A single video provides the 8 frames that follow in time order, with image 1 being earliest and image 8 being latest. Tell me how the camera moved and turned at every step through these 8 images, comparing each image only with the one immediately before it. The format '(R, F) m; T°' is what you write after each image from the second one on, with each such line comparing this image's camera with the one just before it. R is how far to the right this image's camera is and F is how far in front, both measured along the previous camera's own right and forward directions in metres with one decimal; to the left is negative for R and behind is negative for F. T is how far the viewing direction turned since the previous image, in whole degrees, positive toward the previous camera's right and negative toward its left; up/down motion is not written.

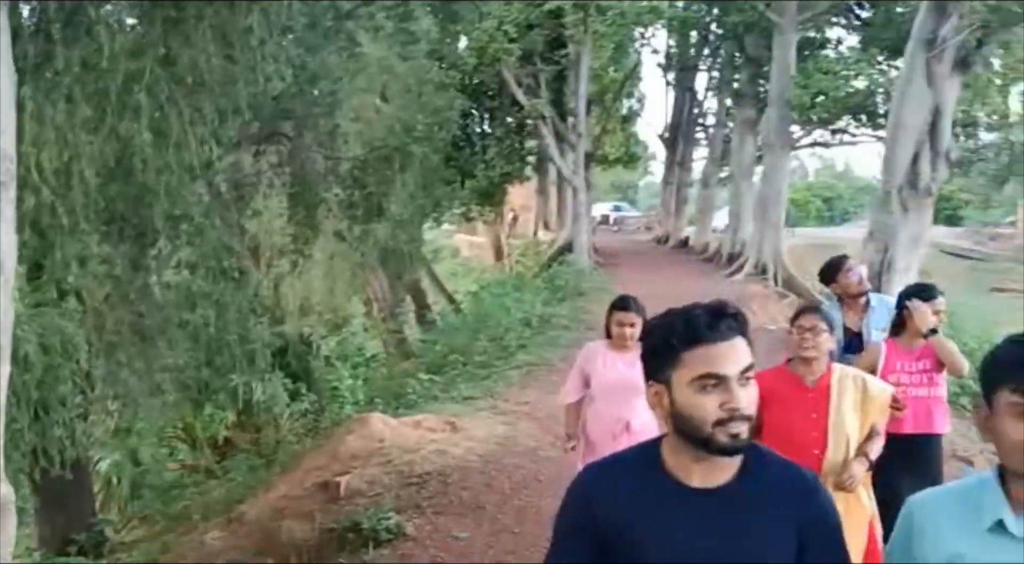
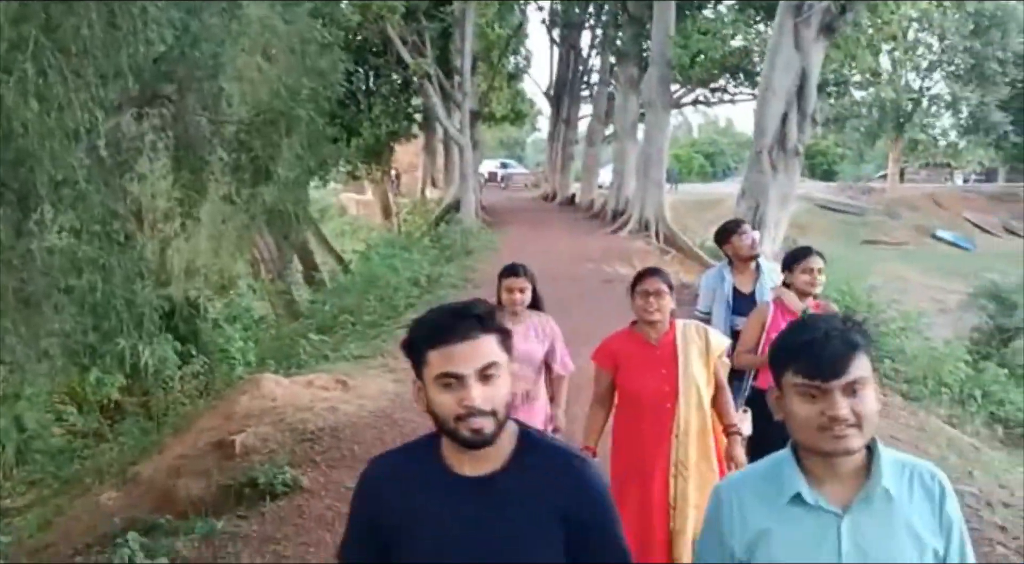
(0.0, -0.3) m; +6°
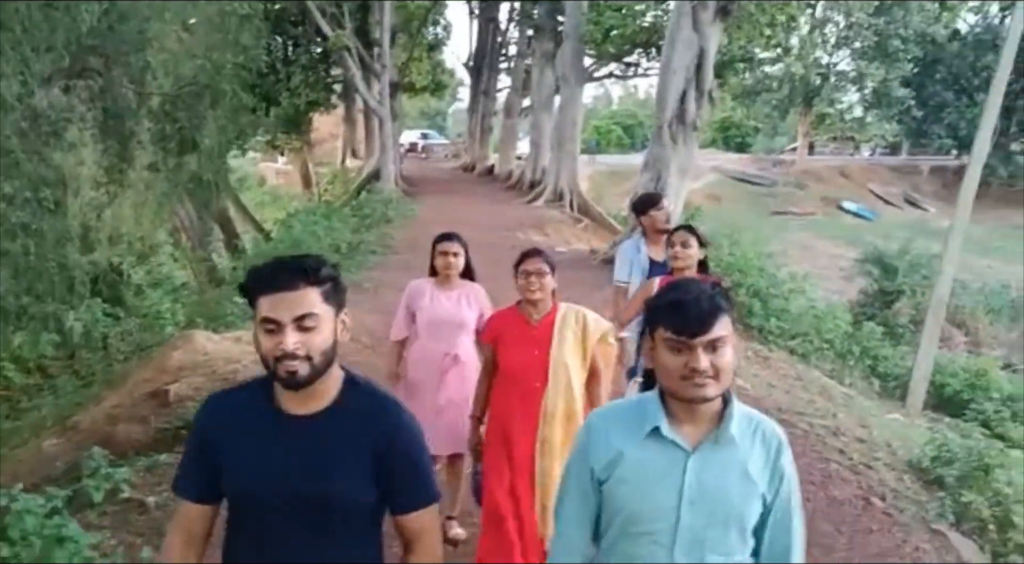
(+0.1, -0.8) m; +4°
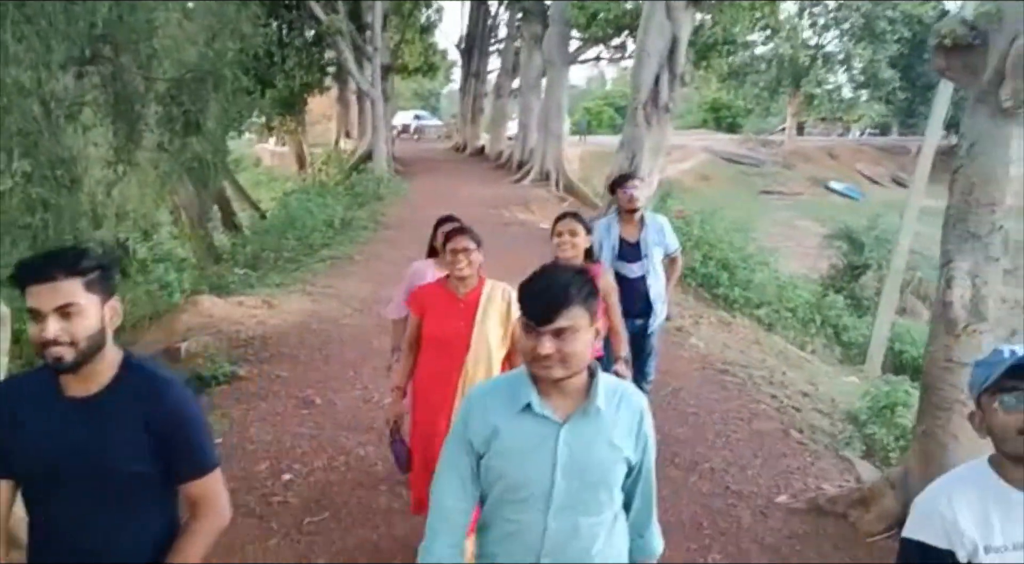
(+0.2, -0.9) m; 0°
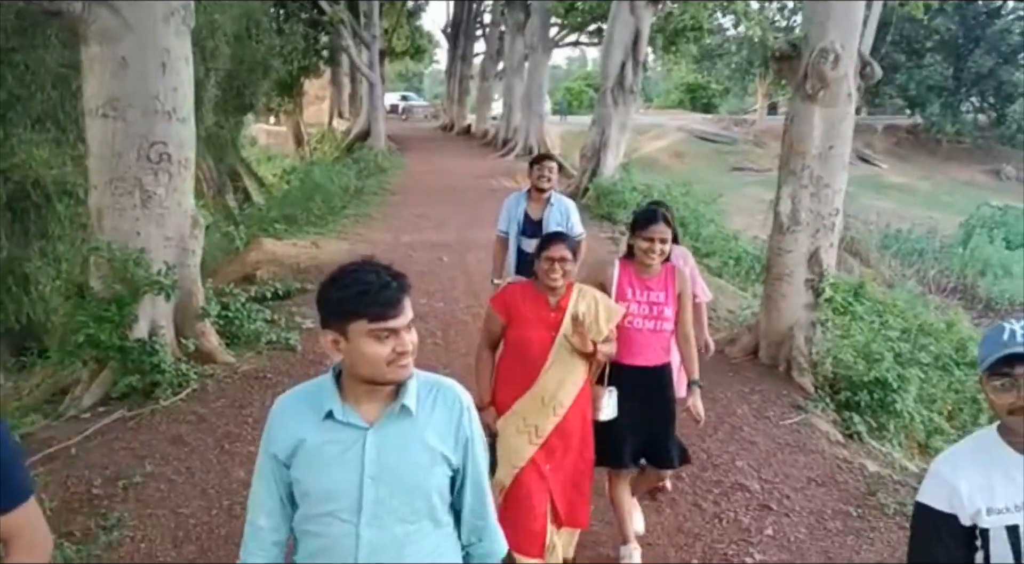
(-0.1, -2.9) m; +1°
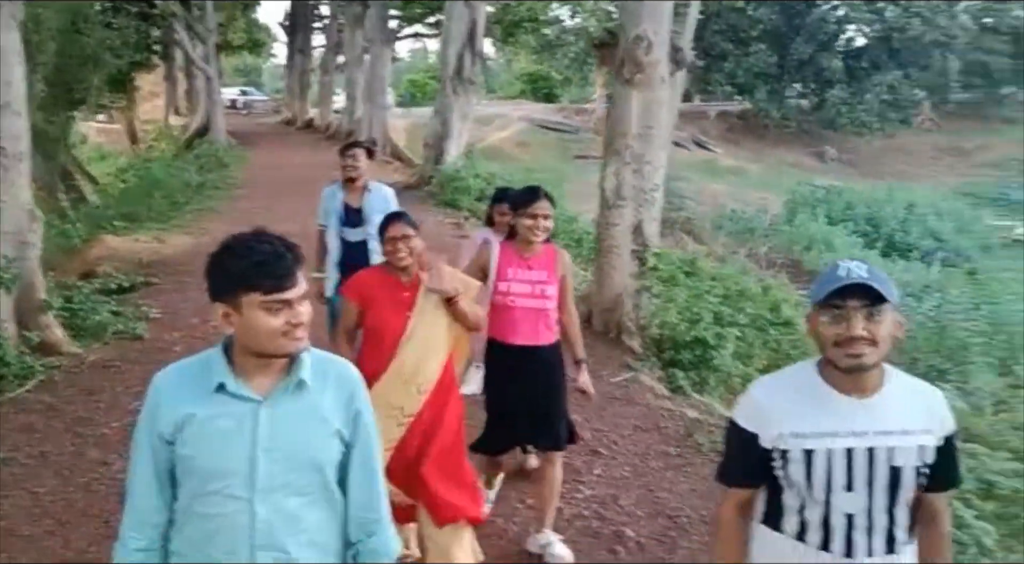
(0.0, -0.4) m; +8°
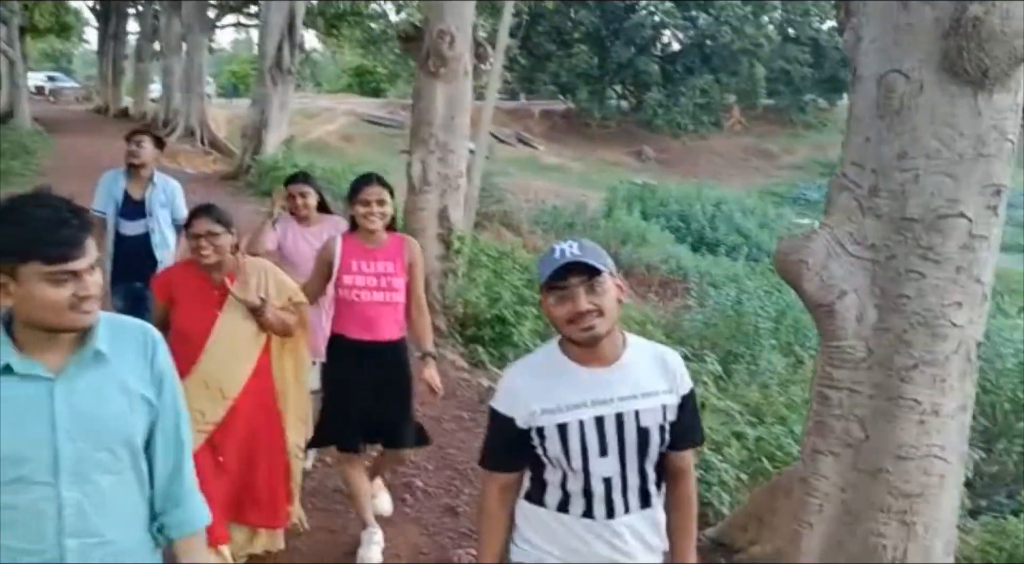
(+0.1, -0.4) m; +9°
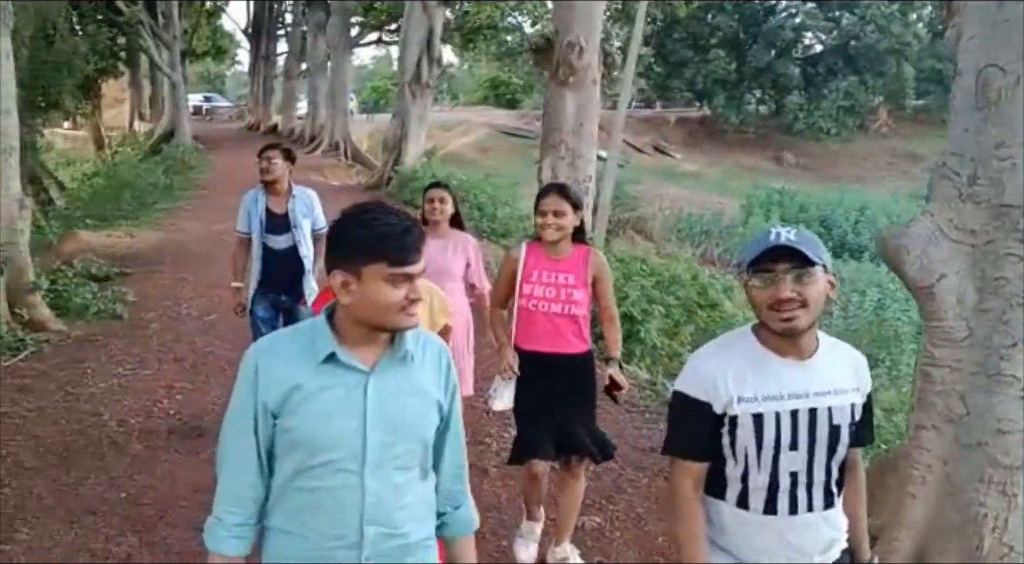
(+0.1, -0.4) m; -7°
